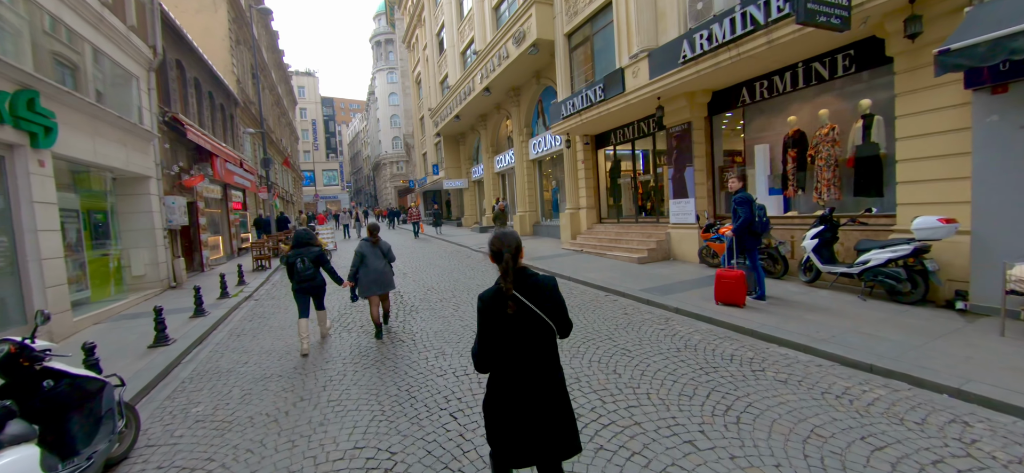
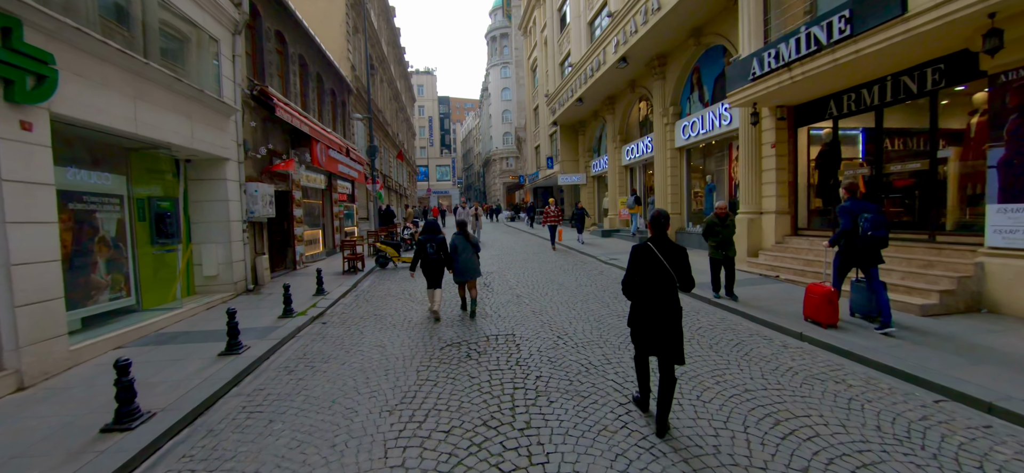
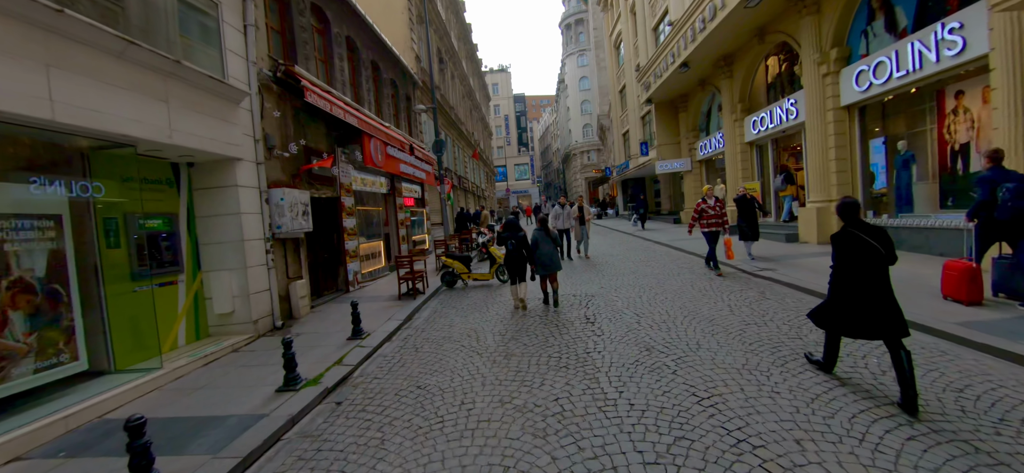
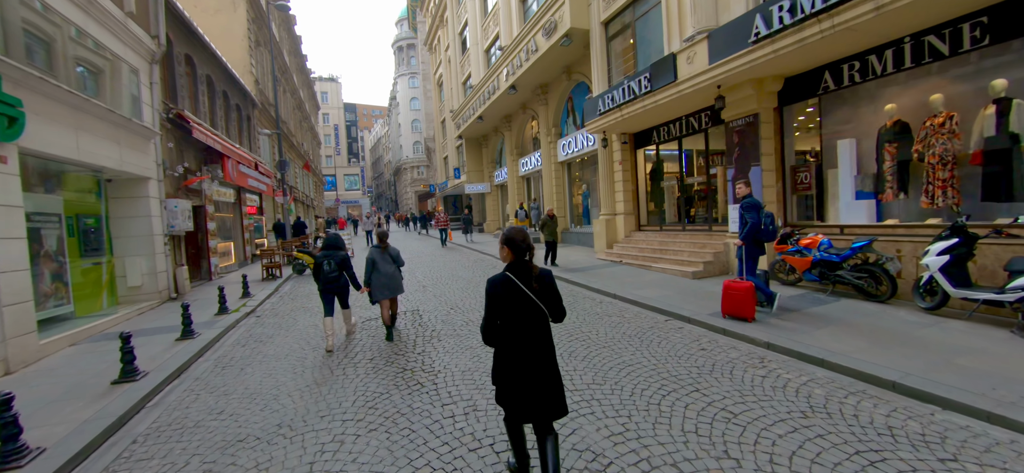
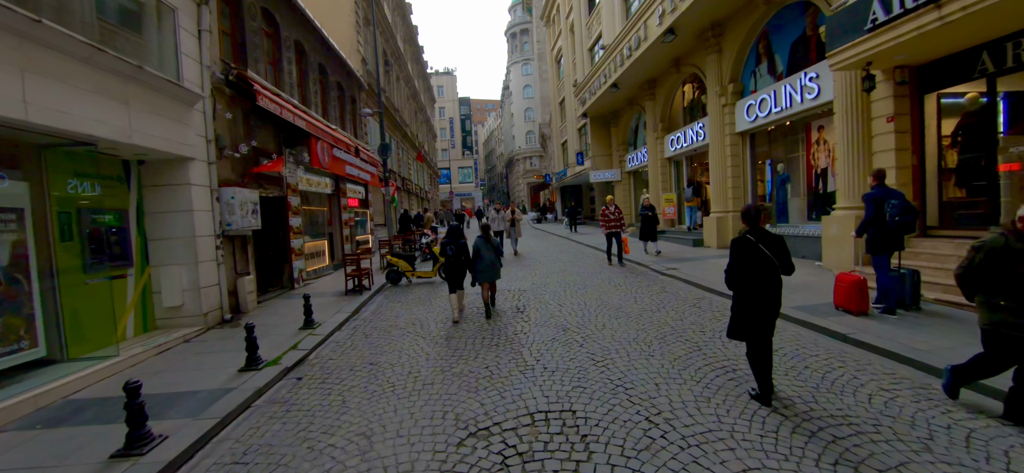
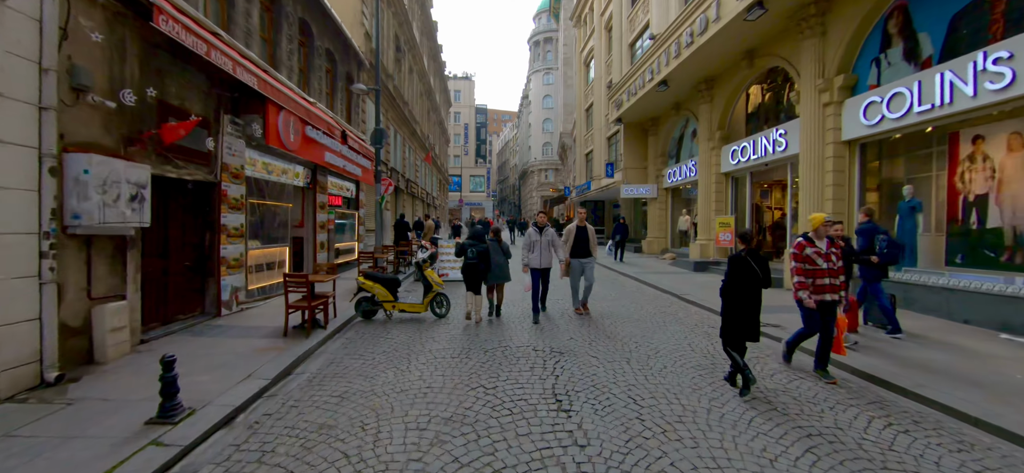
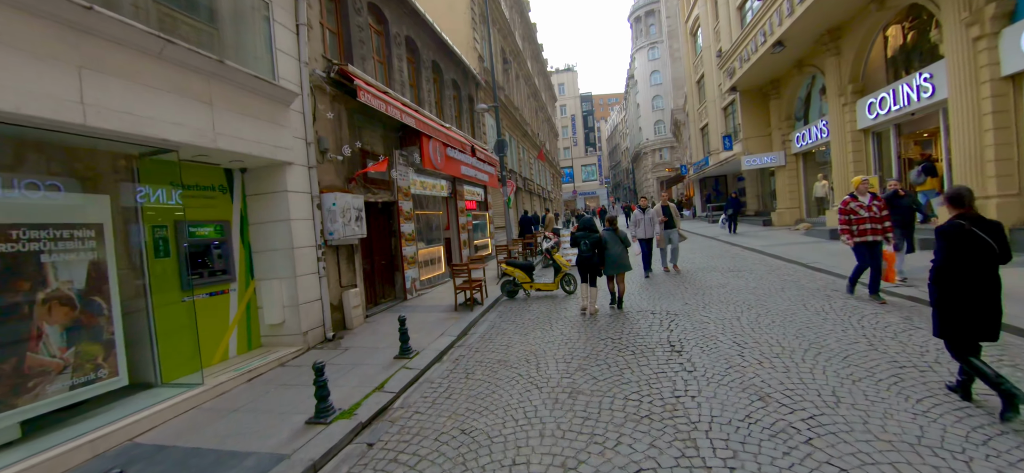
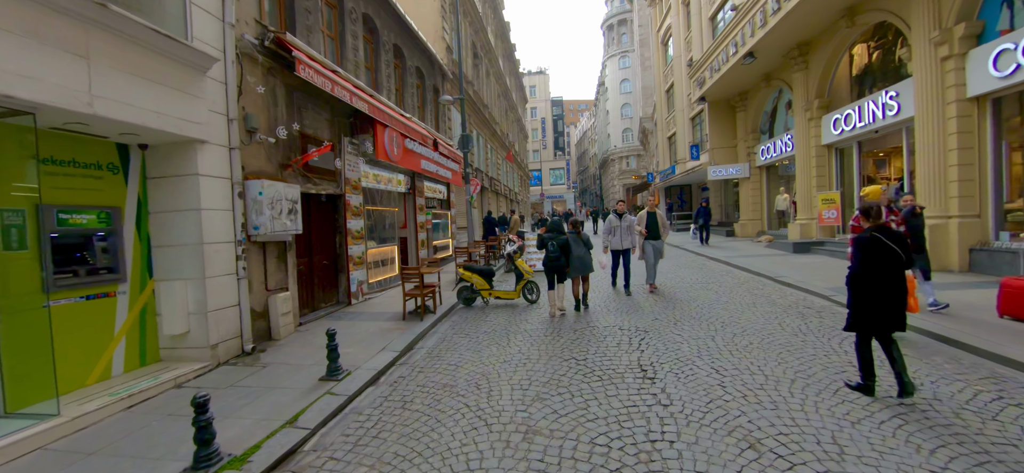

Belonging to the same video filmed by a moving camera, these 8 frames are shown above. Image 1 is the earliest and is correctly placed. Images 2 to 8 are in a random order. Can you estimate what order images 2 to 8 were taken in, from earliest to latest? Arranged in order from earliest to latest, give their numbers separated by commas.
4, 2, 5, 3, 7, 8, 6
